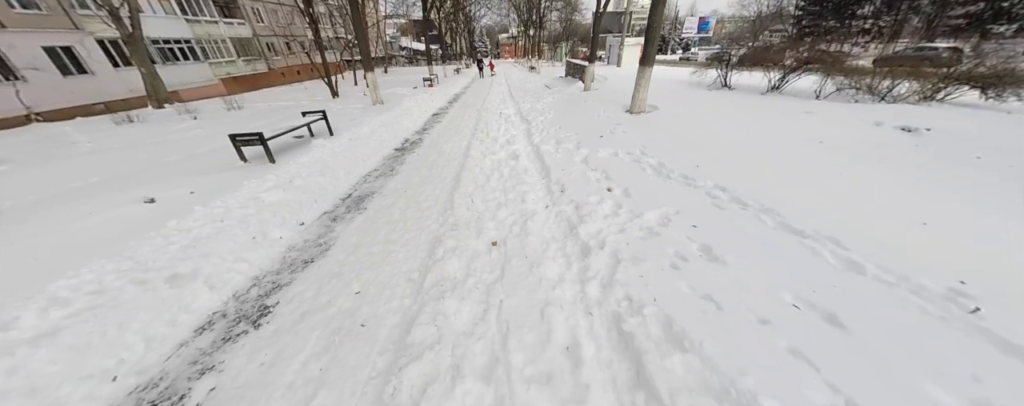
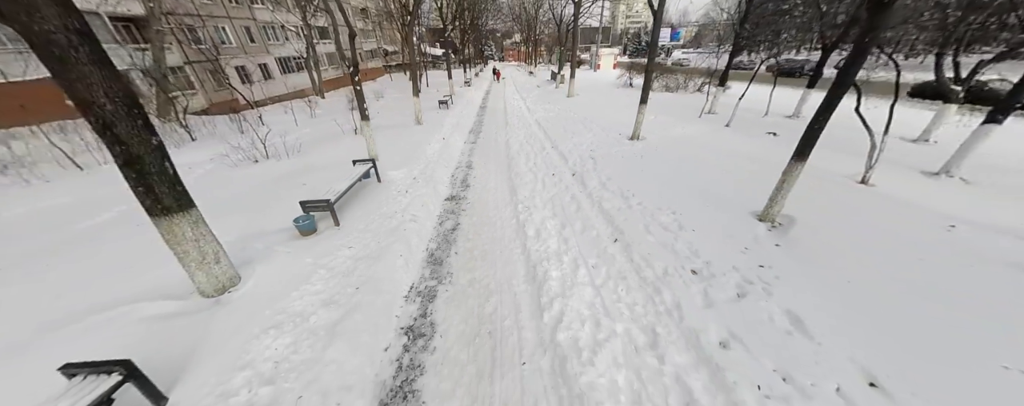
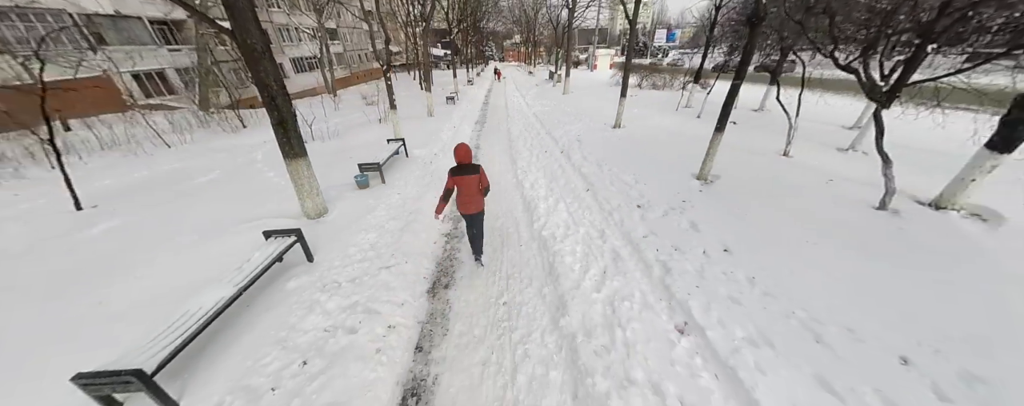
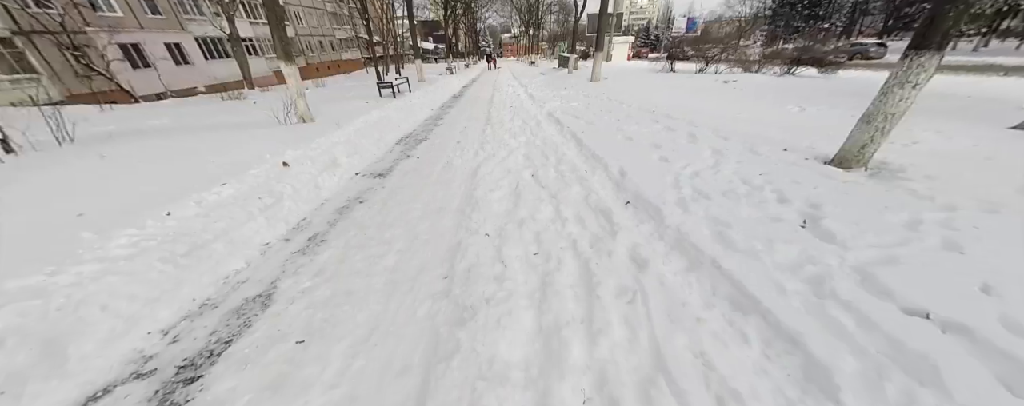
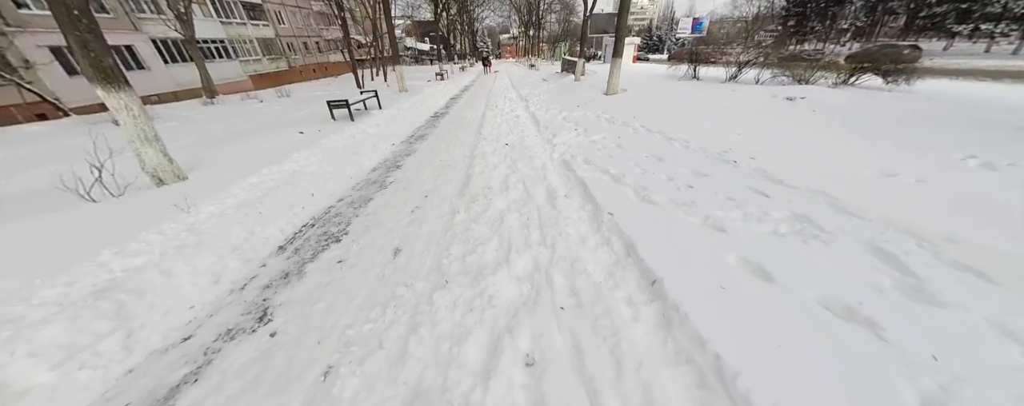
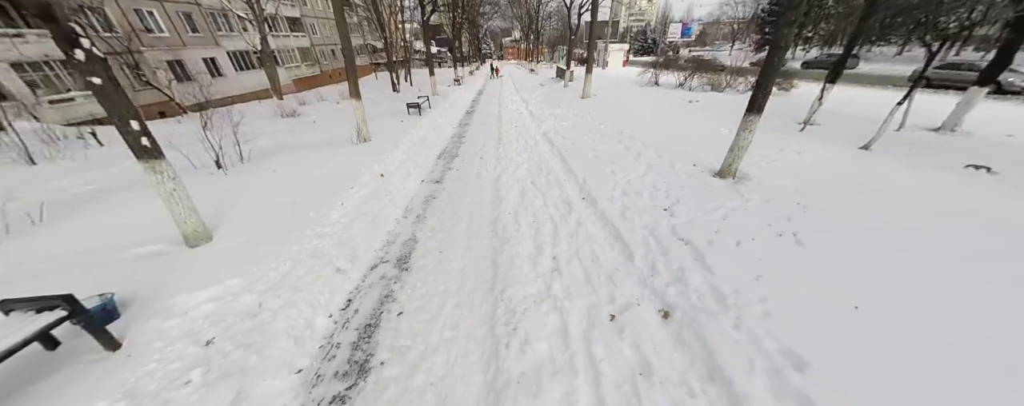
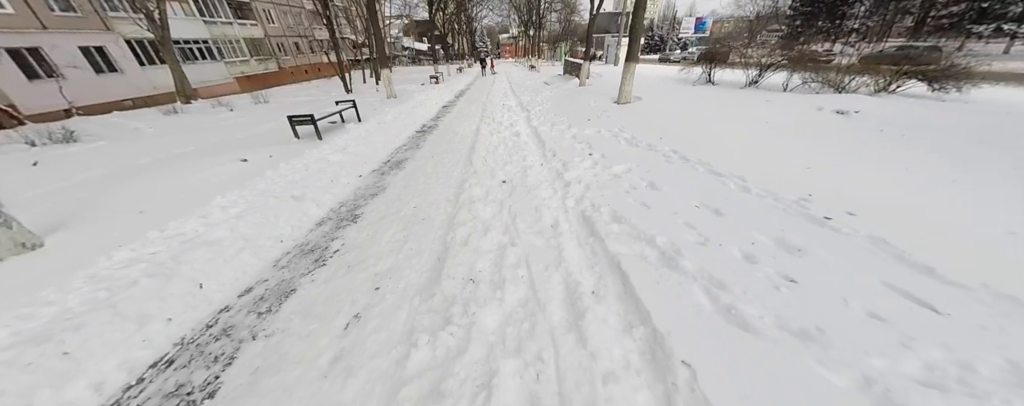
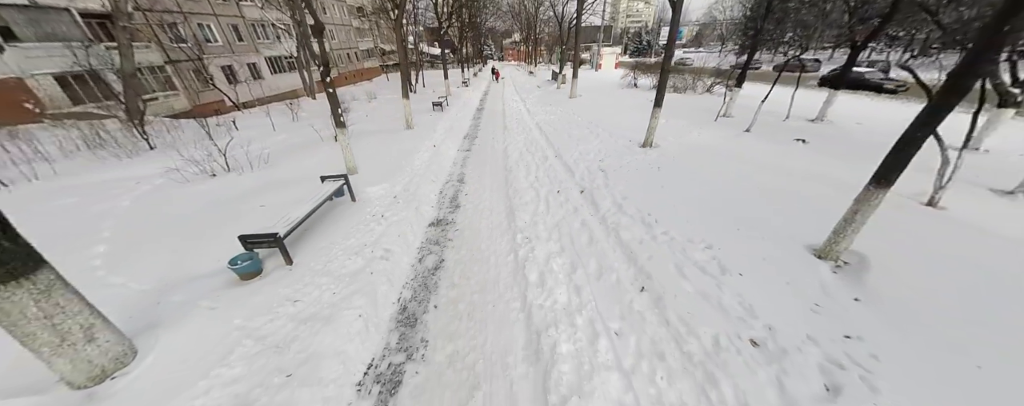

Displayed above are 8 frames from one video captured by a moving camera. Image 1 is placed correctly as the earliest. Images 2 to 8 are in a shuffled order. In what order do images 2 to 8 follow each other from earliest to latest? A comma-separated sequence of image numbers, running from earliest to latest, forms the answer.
7, 5, 4, 6, 8, 2, 3
